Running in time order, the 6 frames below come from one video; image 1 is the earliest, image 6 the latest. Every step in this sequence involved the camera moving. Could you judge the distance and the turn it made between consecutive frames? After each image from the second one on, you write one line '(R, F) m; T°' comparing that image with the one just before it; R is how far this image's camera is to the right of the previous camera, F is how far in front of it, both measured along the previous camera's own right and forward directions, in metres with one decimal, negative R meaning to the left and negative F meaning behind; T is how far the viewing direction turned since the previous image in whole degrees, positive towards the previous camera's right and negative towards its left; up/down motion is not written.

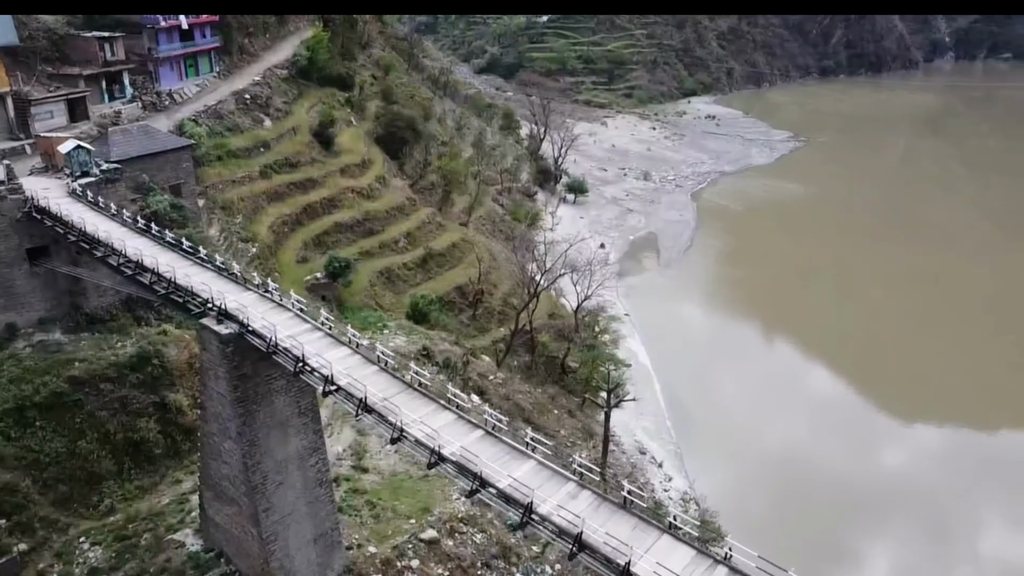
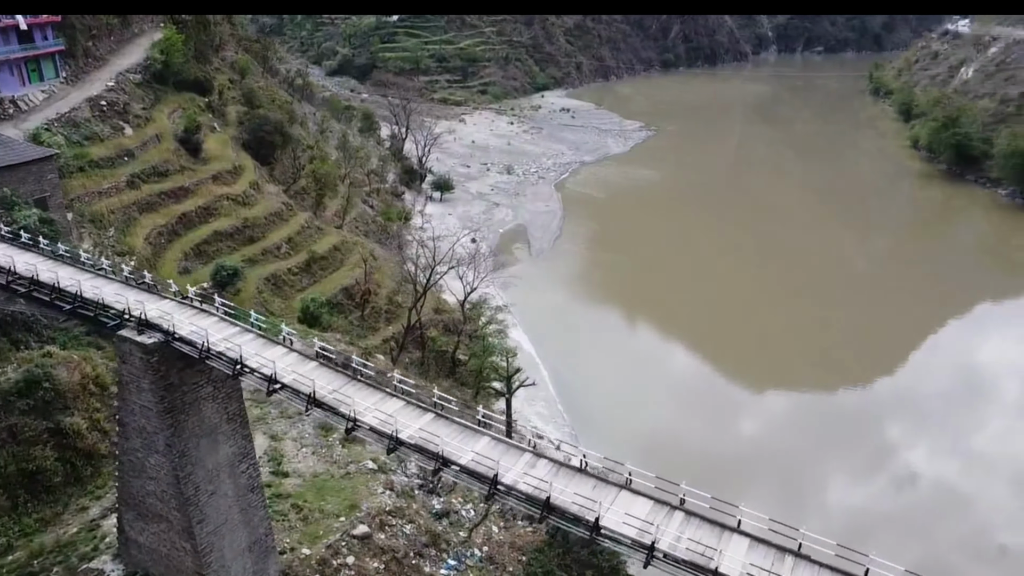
(-0.6, -0.2) m; +10°
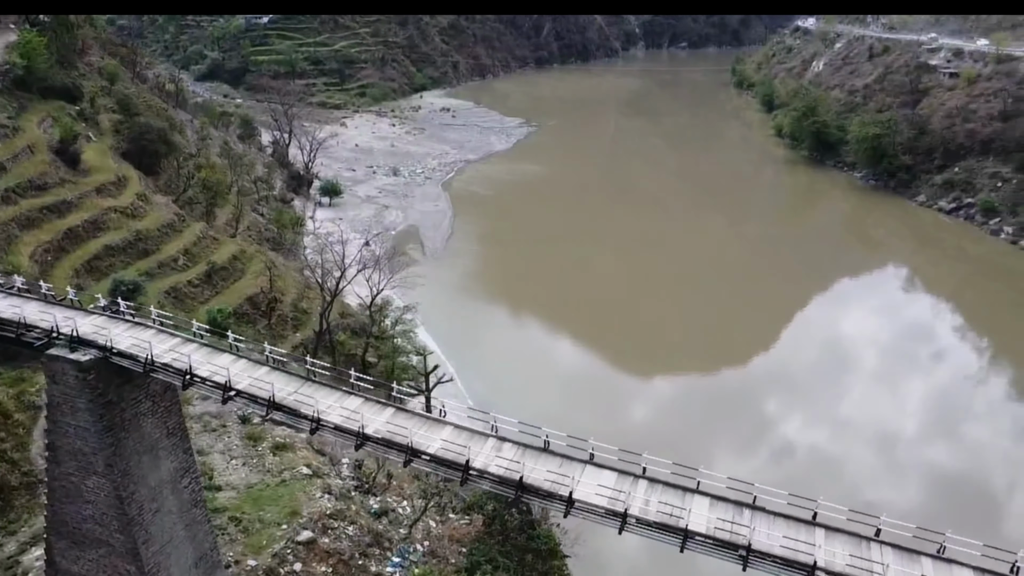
(-0.6, -0.2) m; +8°
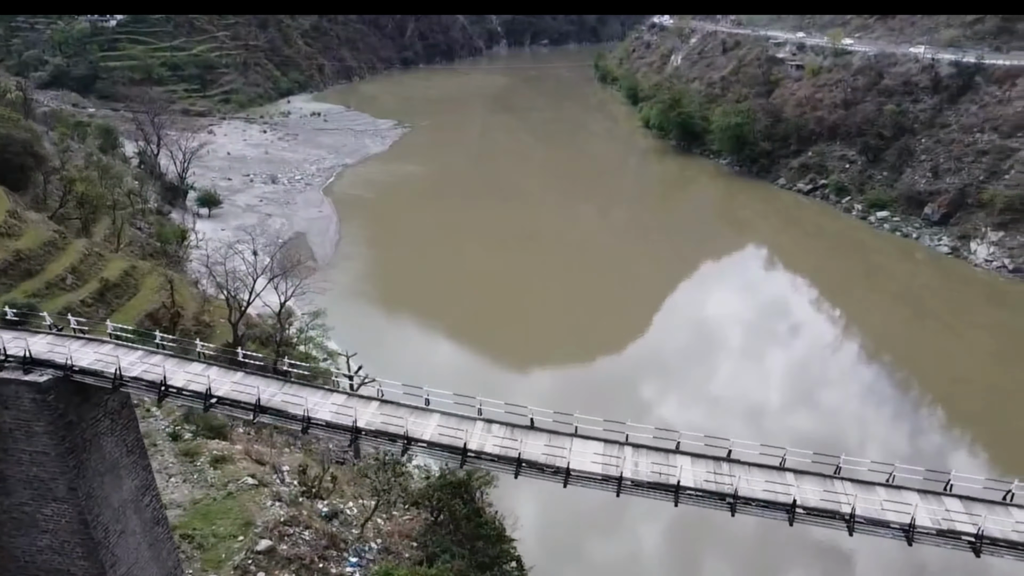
(-0.9, -0.2) m; +9°
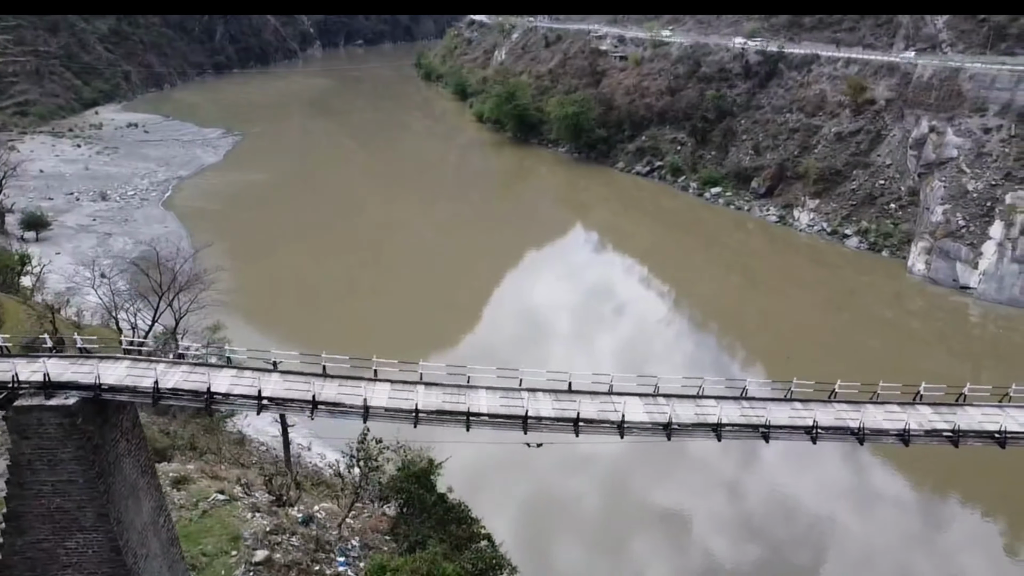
(-1.8, -0.2) m; +13°
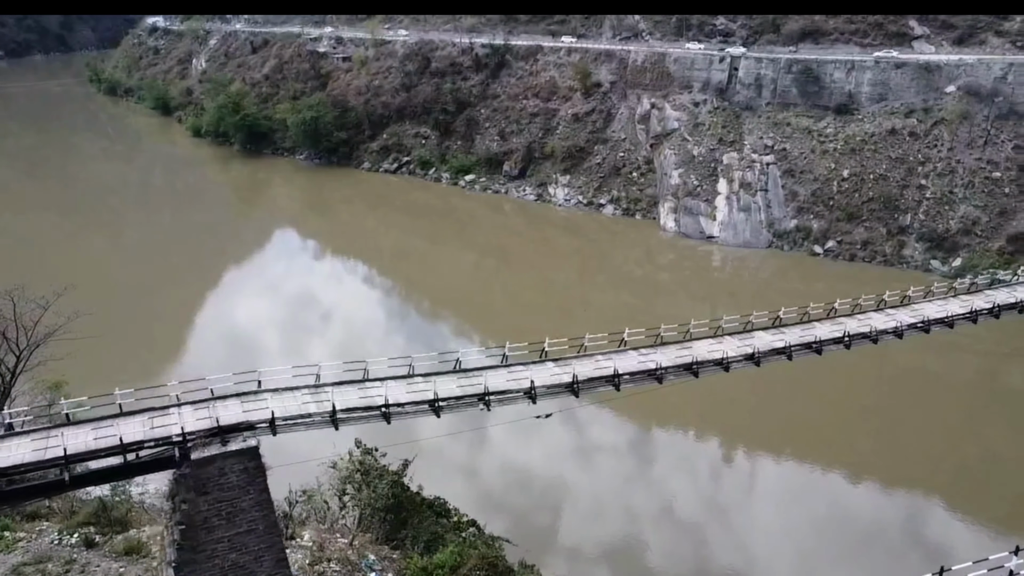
(-3.6, +0.2) m; +21°
